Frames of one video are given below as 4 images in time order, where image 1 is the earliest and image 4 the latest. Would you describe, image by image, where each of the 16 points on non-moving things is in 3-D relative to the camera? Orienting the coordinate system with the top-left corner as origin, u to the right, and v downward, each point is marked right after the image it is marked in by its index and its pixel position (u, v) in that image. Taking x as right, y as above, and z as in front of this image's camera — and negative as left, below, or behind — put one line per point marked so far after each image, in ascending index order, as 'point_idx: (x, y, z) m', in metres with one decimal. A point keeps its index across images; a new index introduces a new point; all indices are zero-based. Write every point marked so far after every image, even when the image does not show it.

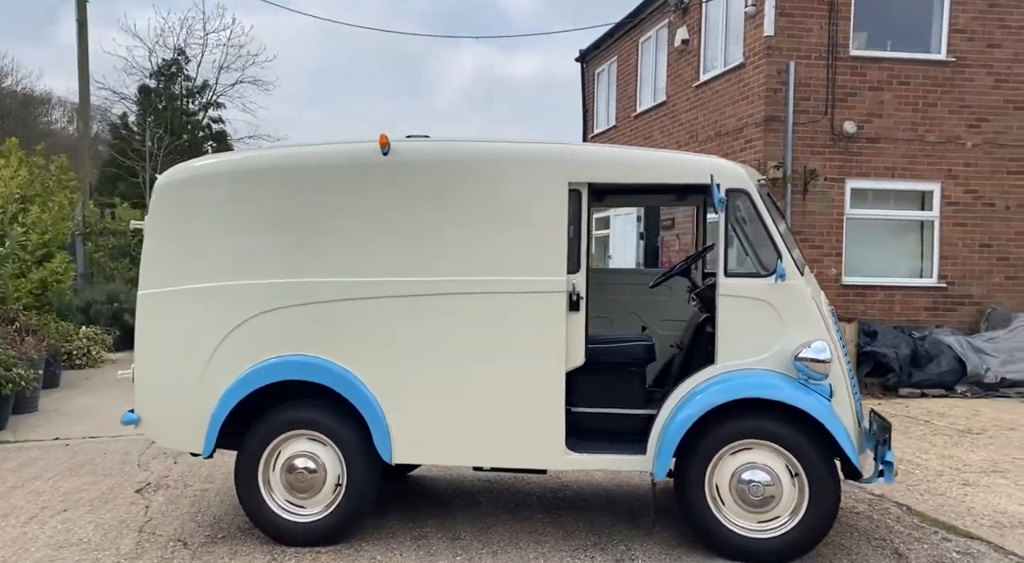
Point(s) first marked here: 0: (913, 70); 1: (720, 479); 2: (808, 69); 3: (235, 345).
0: (+4.9, +2.6, +10.4) m
1: (+1.1, -1.1, +4.4) m
2: (+3.6, +2.5, +10.1) m
3: (-1.5, -0.4, +4.9) m
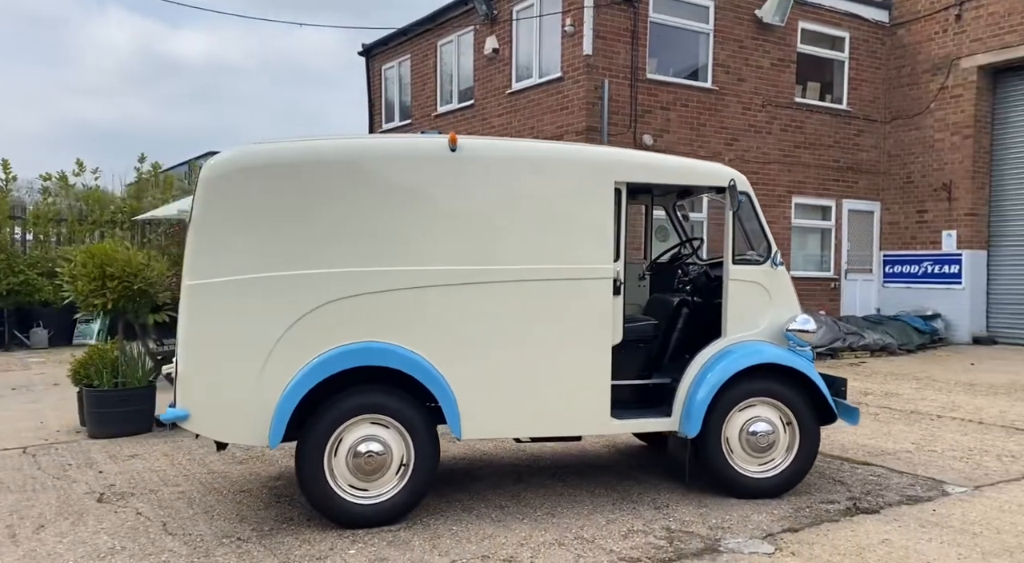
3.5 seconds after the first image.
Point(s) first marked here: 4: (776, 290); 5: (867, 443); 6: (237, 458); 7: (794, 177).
0: (+2.6, +2.7, +12.4) m
1: (+1.4, -1.0, +5.4) m
2: (+1.4, +2.7, +11.6) m
3: (-1.2, -0.3, +4.9) m
4: (+1.8, -0.1, +5.7) m
5: (+3.0, -1.3, +7.2) m
6: (-2.2, -1.4, +6.8) m
7: (+4.6, +1.7, +13.8) m
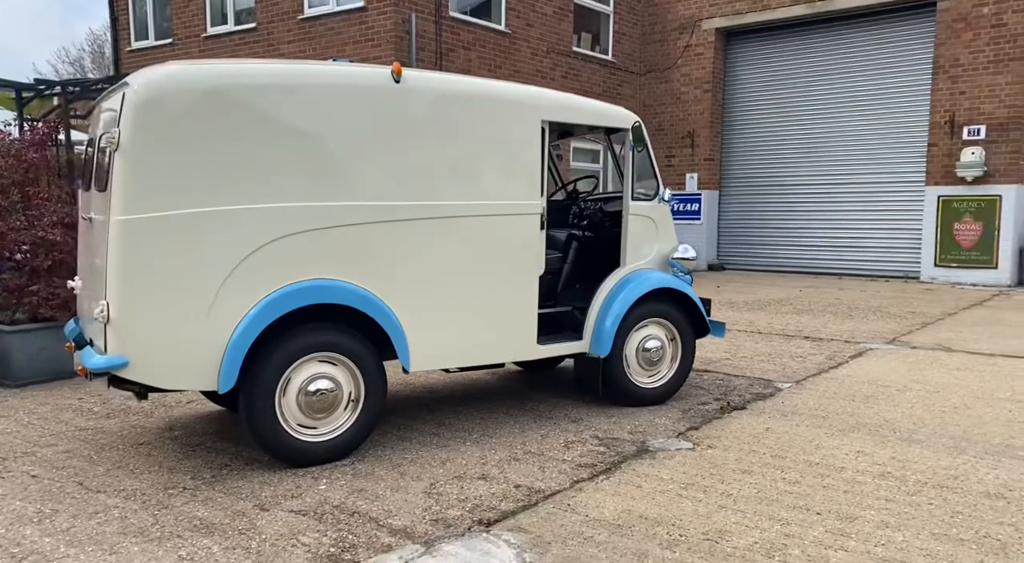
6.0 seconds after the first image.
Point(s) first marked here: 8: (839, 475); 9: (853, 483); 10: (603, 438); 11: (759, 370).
0: (-0.4, +3.7, +12.8) m
1: (+0.8, -0.5, +6.1) m
2: (-1.2, +3.5, +11.7) m
3: (-1.4, +0.1, +4.7) m
4: (+1.1, +0.4, +6.4) m
5: (+1.8, -0.7, +8.3) m
6: (-3.0, -1.0, +6.2) m
7: (+1.0, +2.8, +14.8) m
8: (+1.8, -1.1, +4.7) m
9: (+1.8, -1.1, +4.5) m
10: (+0.6, -1.0, +5.5) m
11: (+2.2, -0.8, +7.7) m
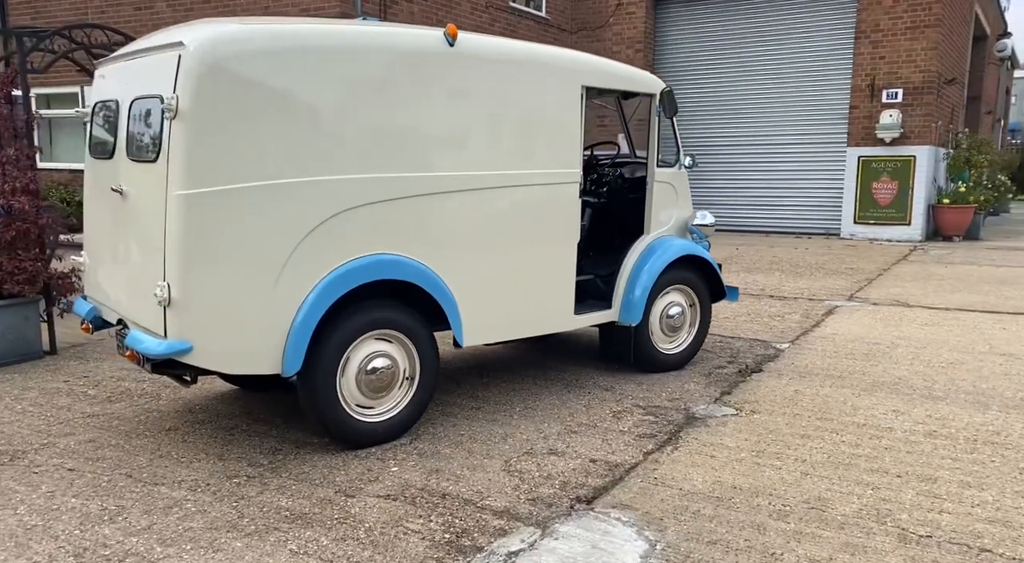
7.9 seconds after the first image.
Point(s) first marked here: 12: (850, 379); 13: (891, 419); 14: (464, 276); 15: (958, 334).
0: (-1.1, +4.2, +12.4) m
1: (+1.0, -0.3, +6.1) m
2: (-1.8, +4.0, +11.2) m
3: (-1.0, +0.2, +4.4) m
4: (+1.2, +0.7, +6.4) m
5: (+1.7, -0.4, +8.4) m
6: (-2.8, -0.8, +5.7) m
7: (0.0, +3.5, +14.6) m
8: (+2.2, -0.9, +4.9) m
9: (+2.2, -0.9, +4.7) m
10: (+0.9, -0.8, +5.5) m
11: (+2.2, -0.5, +7.9) m
12: (+2.4, -0.7, +6.1) m
13: (+2.3, -0.8, +5.2) m
14: (-0.3, 0.0, +5.0) m
15: (+4.0, -0.5, +7.7) m
